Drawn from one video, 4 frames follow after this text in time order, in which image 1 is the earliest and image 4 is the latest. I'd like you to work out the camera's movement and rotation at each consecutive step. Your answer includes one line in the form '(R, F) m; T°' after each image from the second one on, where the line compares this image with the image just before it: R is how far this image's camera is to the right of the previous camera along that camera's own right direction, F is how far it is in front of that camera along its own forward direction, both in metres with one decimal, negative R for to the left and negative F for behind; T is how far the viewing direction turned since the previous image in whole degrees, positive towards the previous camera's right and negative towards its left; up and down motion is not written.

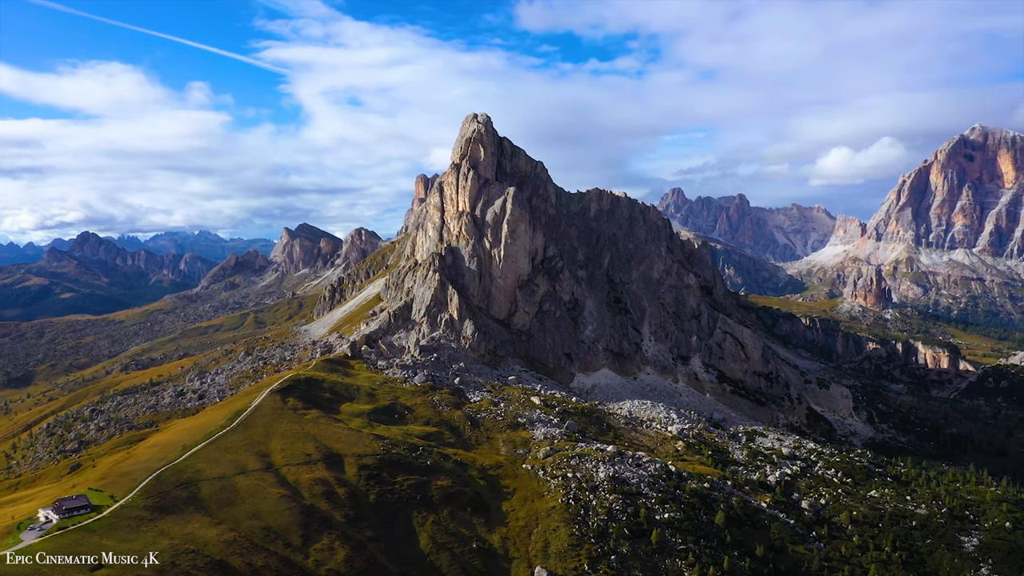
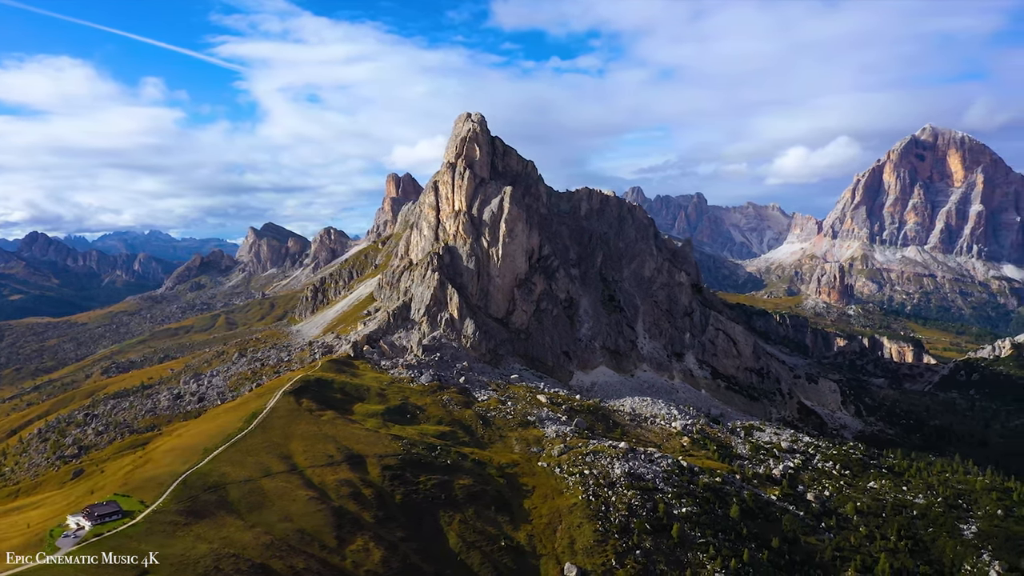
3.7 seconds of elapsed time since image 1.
(-6.8, -0.1) m; +2°
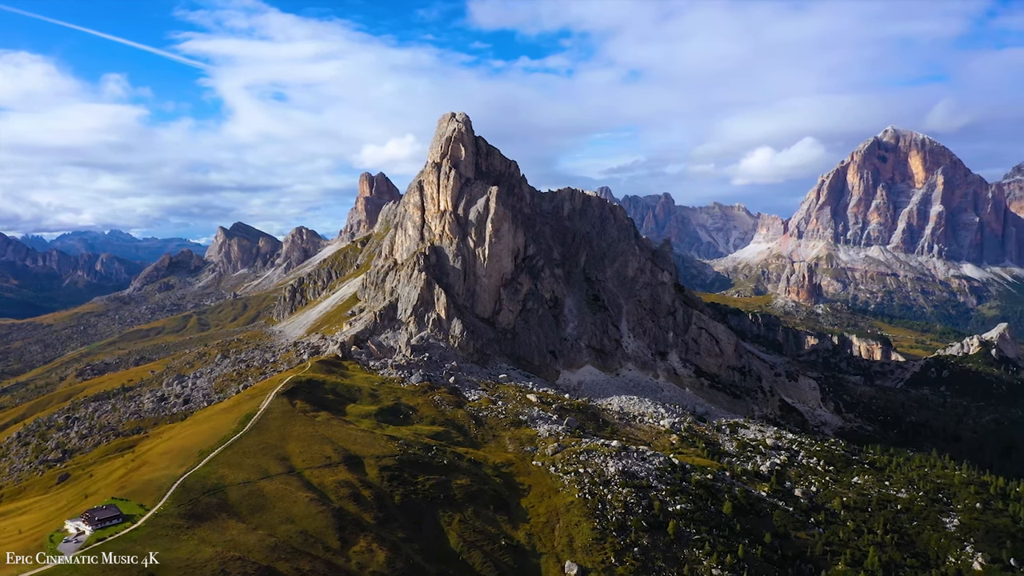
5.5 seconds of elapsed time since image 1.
(-3.2, -0.2) m; +2°
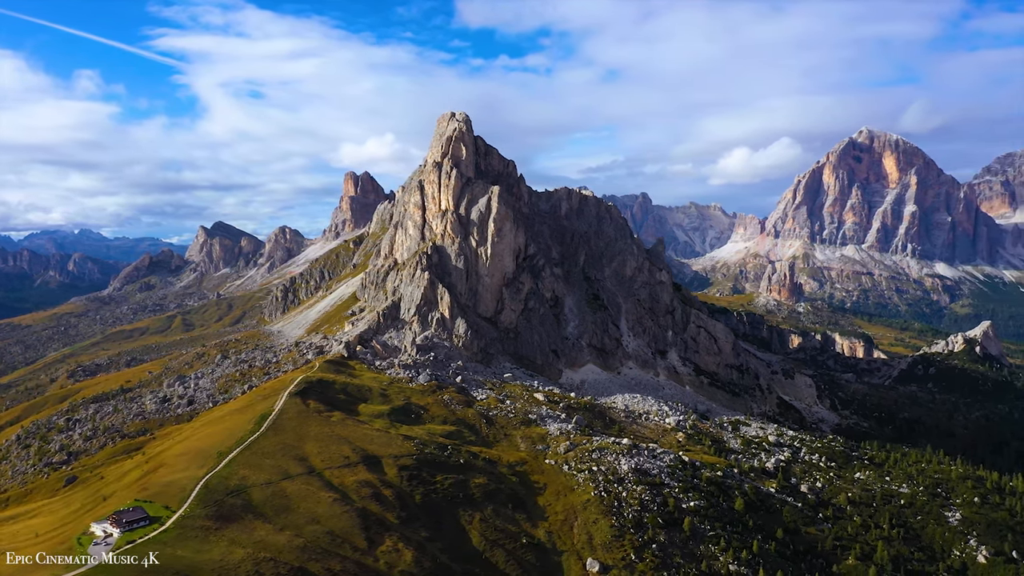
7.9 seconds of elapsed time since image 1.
(-4.4, -0.3) m; +1°
